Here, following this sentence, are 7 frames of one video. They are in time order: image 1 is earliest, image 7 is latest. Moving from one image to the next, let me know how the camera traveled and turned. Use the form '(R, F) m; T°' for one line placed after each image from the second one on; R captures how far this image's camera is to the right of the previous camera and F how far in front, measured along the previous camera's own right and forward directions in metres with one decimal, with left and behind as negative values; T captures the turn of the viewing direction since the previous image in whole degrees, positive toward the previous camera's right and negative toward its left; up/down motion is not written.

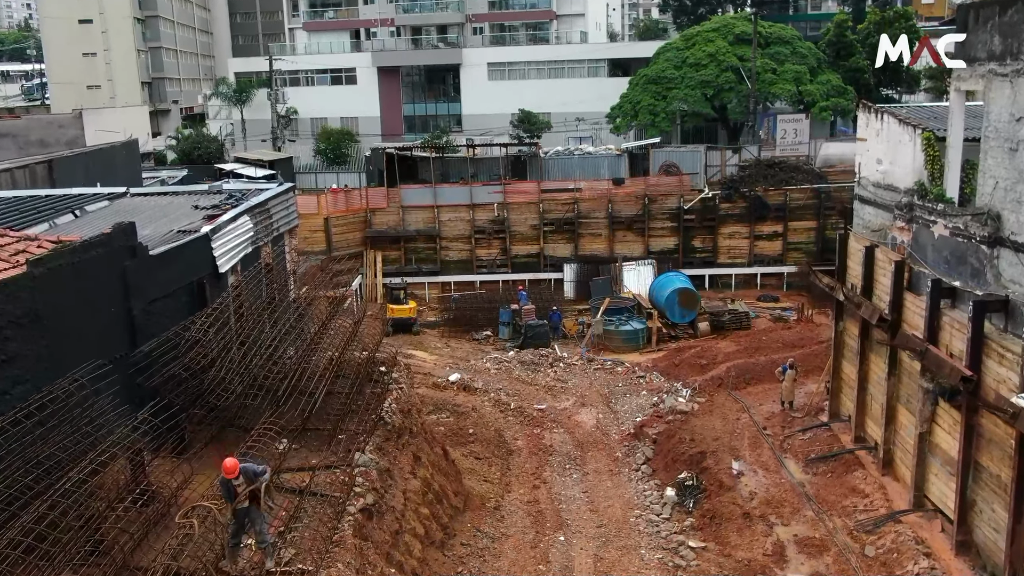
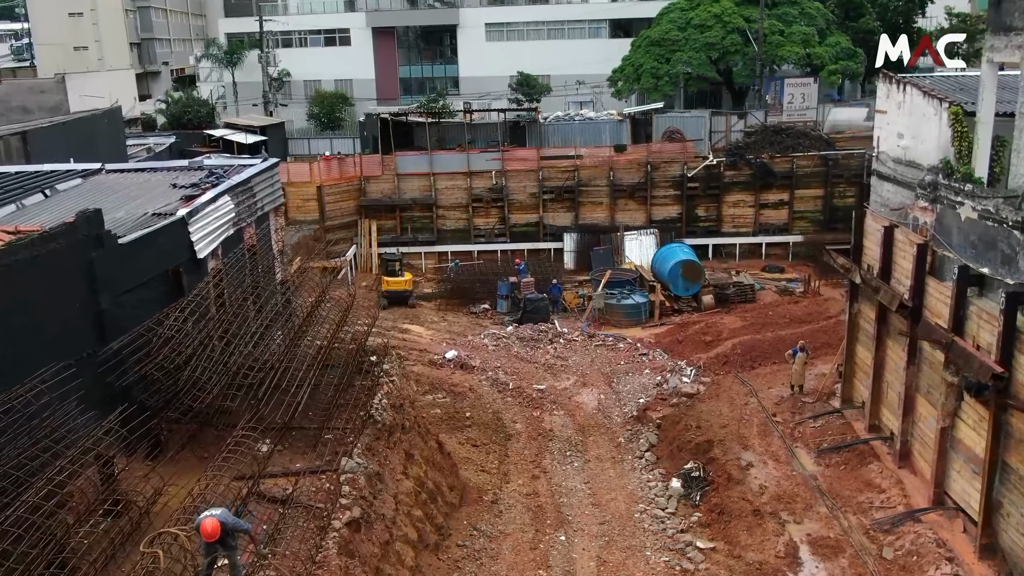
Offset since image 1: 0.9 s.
(0.0, +0.7) m; 0°
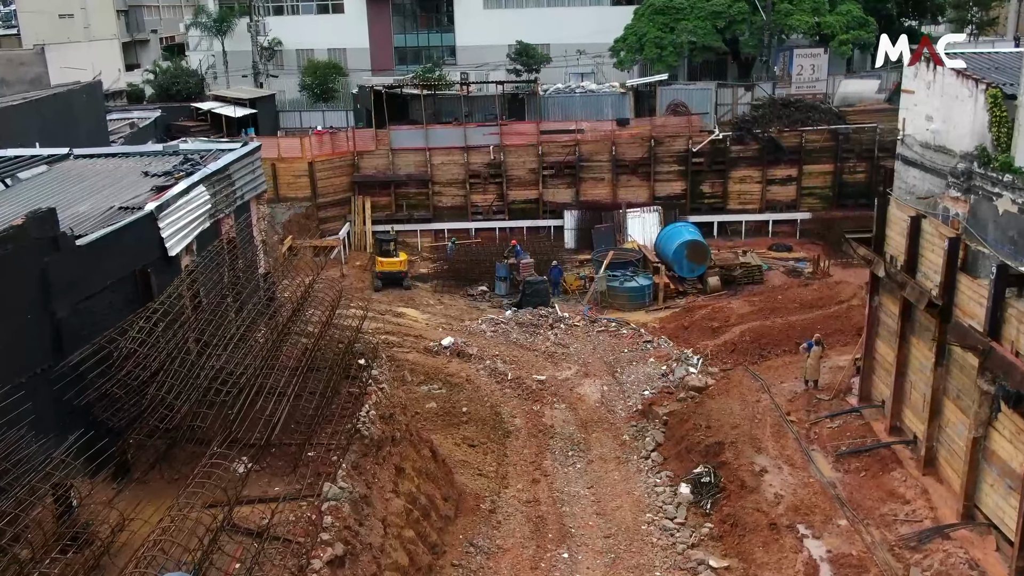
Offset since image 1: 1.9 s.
(0.0, +0.8) m; 0°
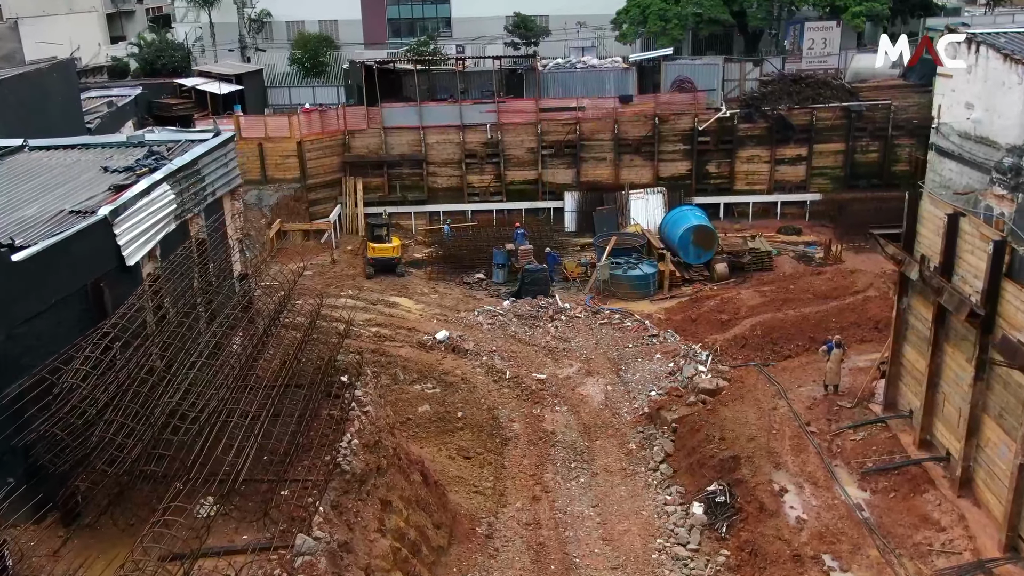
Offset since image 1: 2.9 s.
(0.0, +1.0) m; 0°
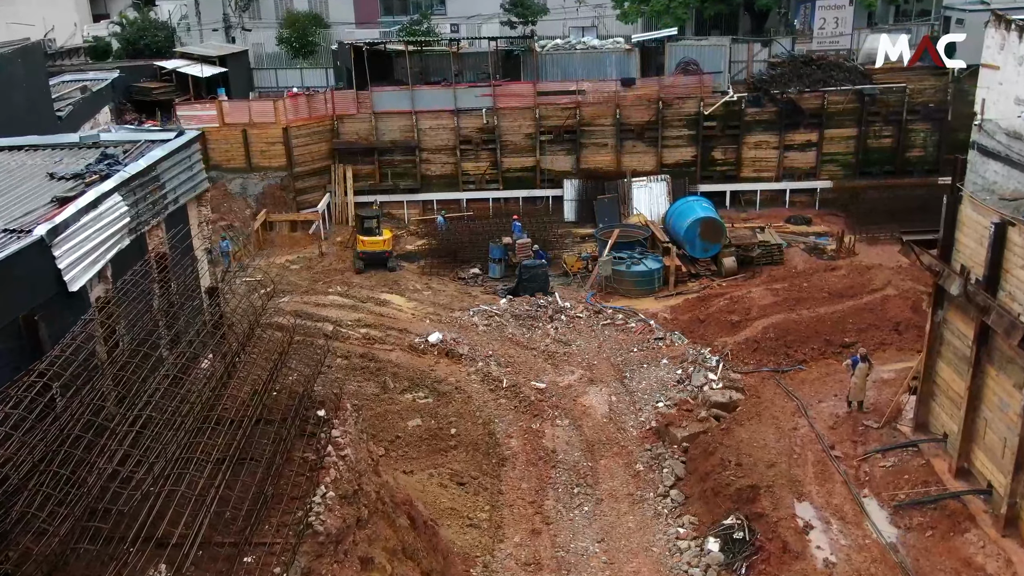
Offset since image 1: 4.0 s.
(0.0, +1.1) m; 0°
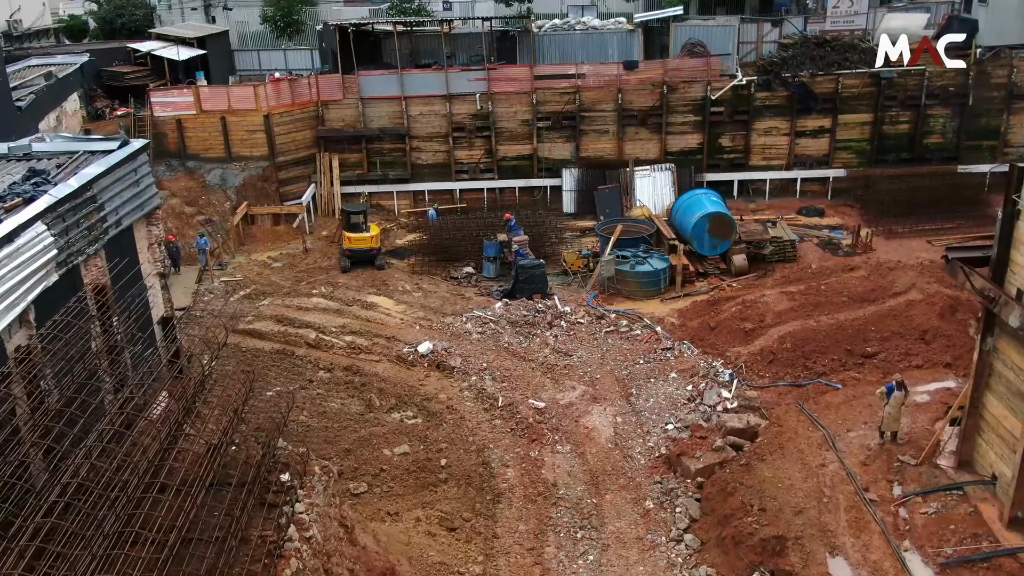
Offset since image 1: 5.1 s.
(0.0, +1.2) m; 0°
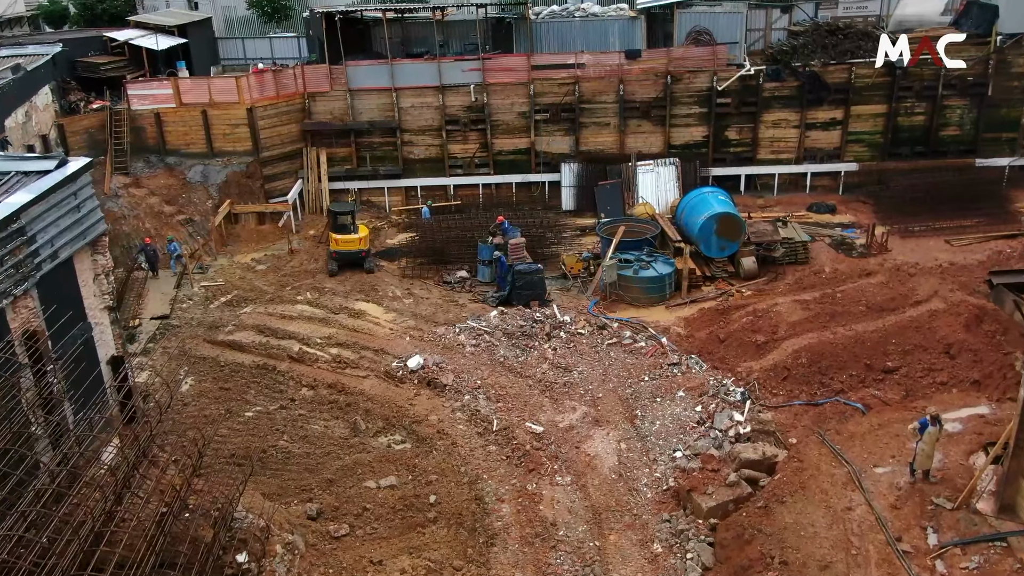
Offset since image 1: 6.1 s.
(0.0, +1.0) m; 0°
